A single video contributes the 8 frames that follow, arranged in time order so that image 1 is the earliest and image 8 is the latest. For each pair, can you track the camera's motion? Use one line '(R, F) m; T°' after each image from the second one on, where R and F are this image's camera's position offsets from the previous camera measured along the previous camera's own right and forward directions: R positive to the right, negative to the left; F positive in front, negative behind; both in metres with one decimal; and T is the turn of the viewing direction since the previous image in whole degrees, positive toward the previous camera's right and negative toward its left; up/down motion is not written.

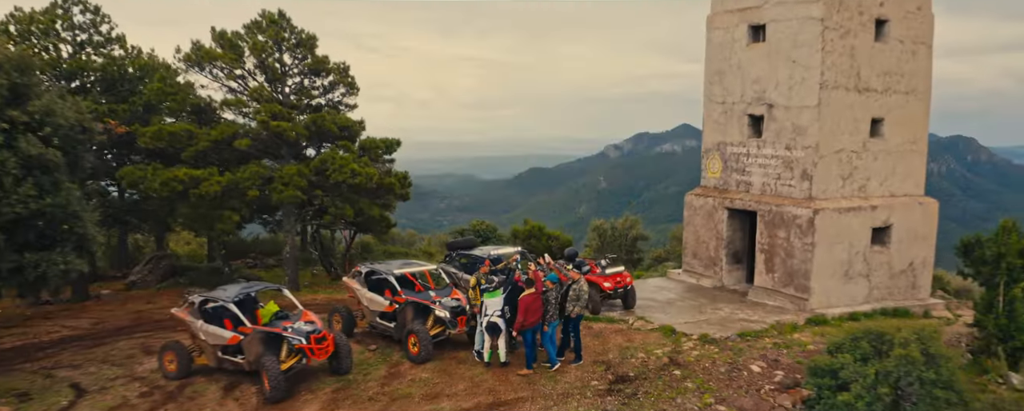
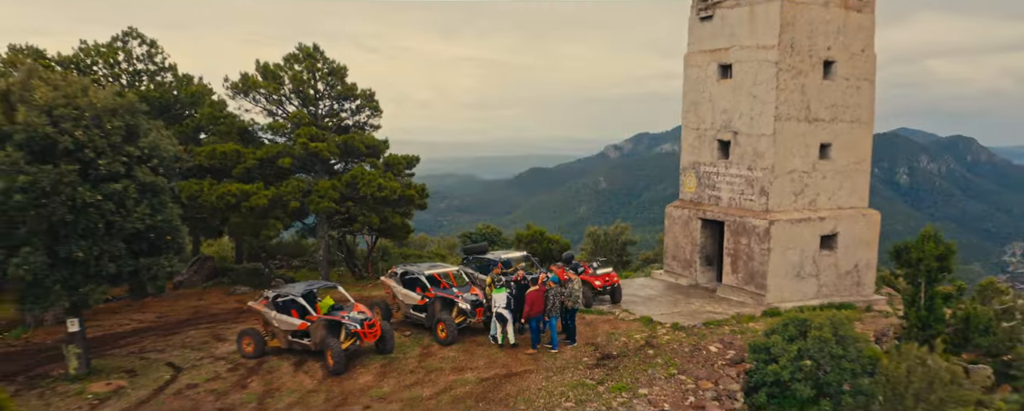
(-0.1, -1.9) m; 0°
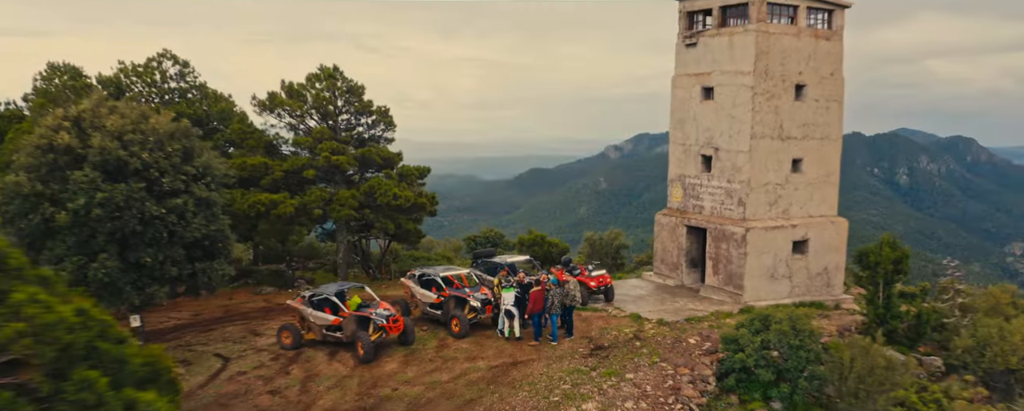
(-0.1, -1.4) m; 0°
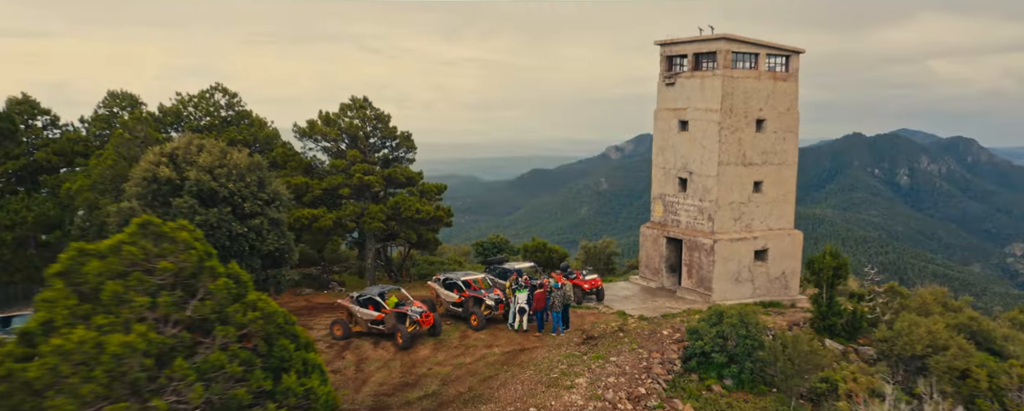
(-0.2, -2.6) m; 0°
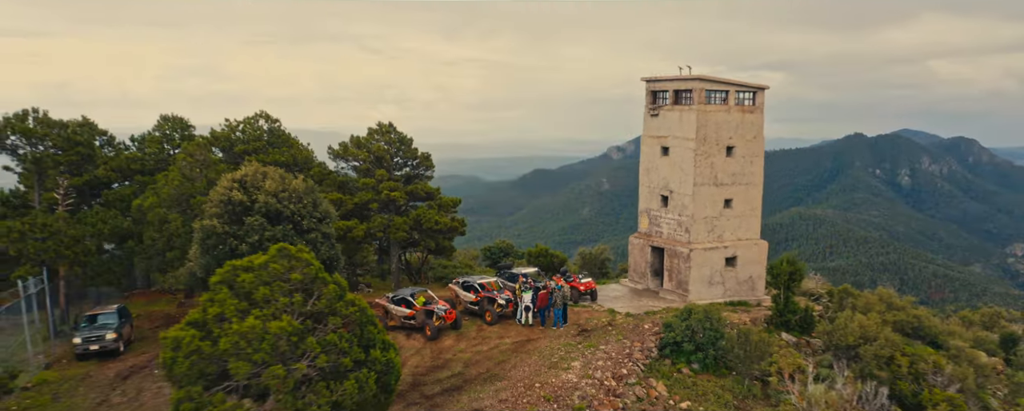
(-0.2, -2.8) m; 0°
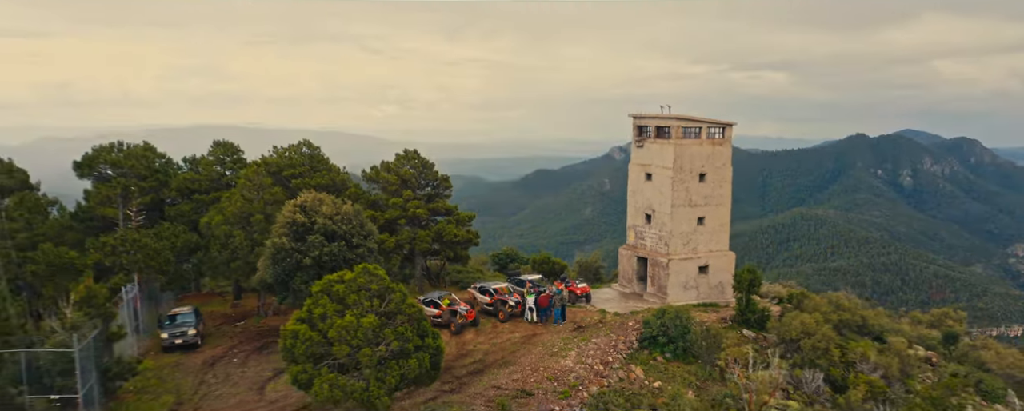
(-0.2, -3.6) m; 0°
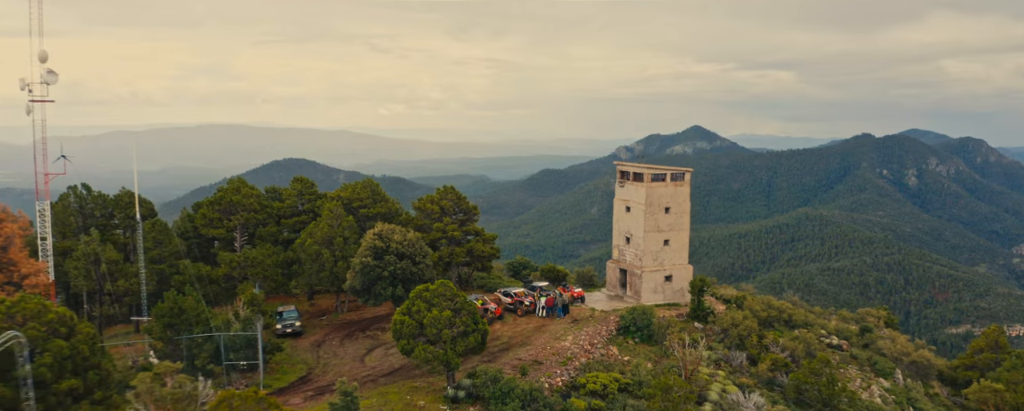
(-0.4, -7.9) m; -1°
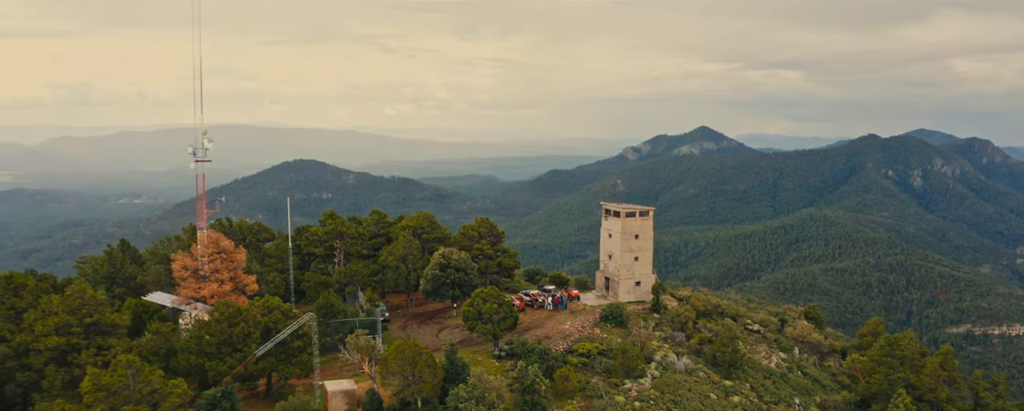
(-0.8, -13.7) m; -1°
